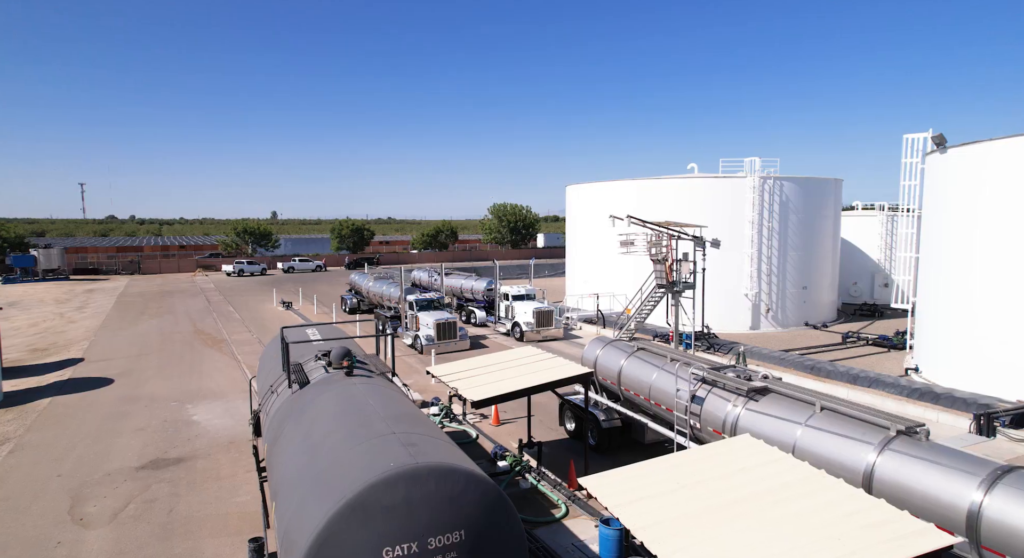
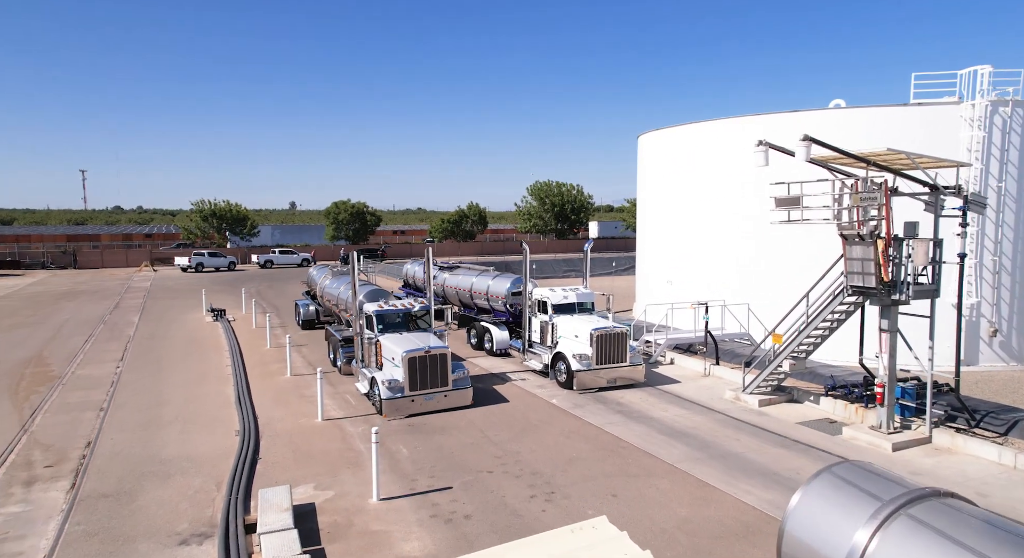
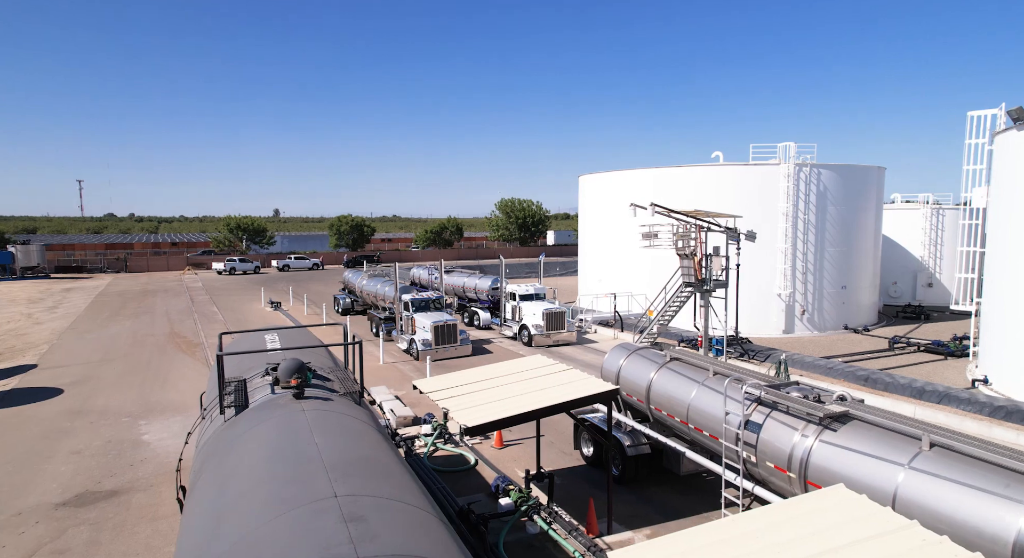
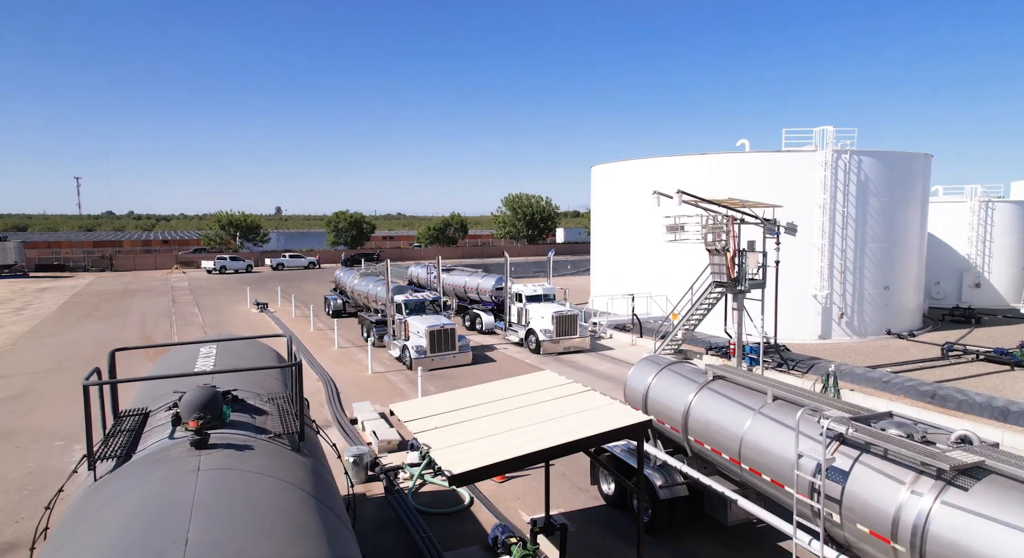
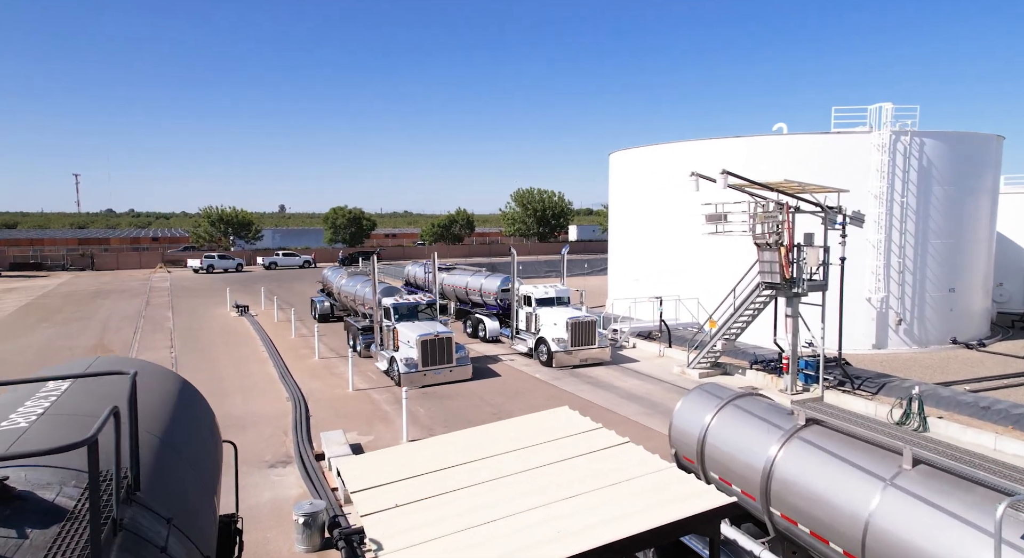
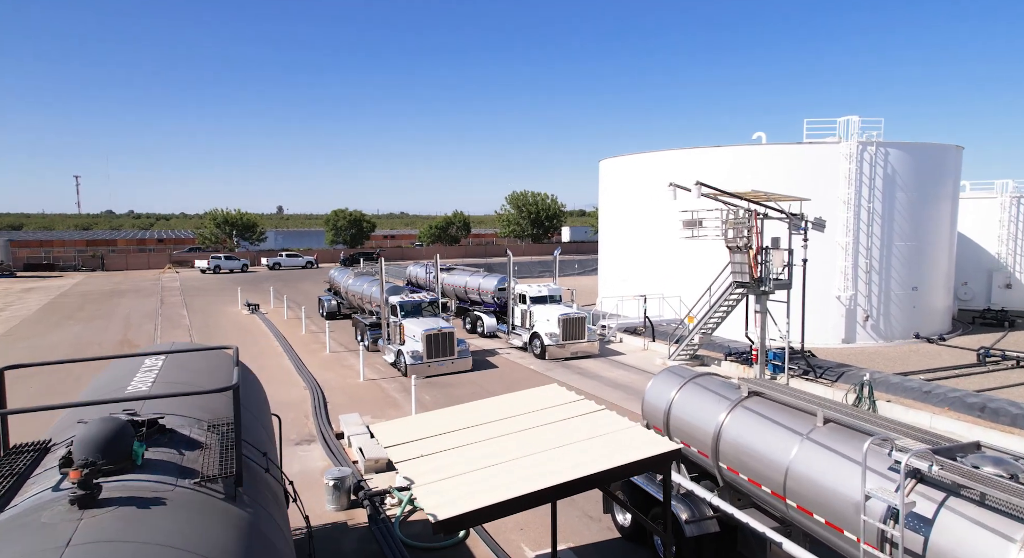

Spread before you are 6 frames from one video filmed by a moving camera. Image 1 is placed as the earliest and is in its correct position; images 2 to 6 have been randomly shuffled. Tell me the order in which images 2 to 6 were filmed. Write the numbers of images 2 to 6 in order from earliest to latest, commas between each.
3, 4, 6, 5, 2
